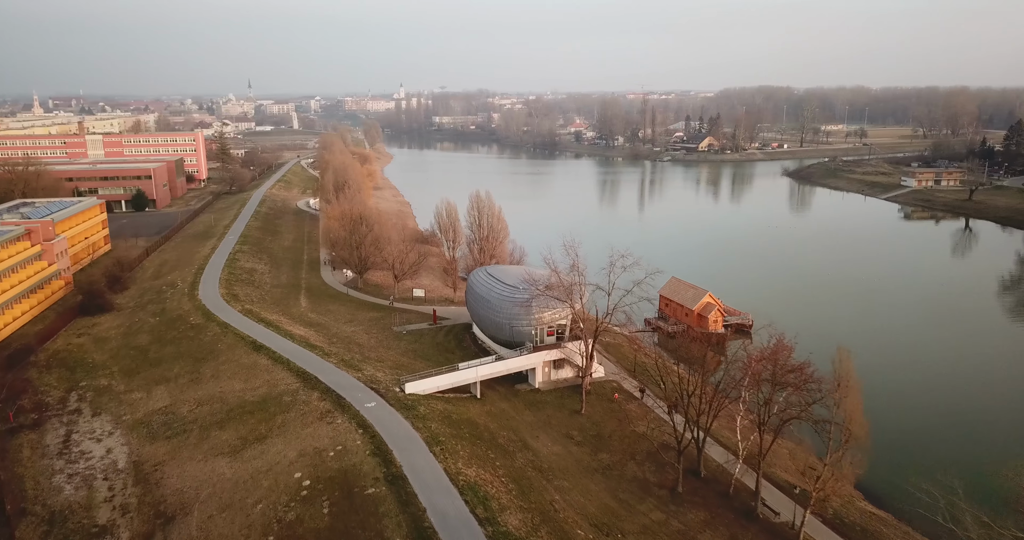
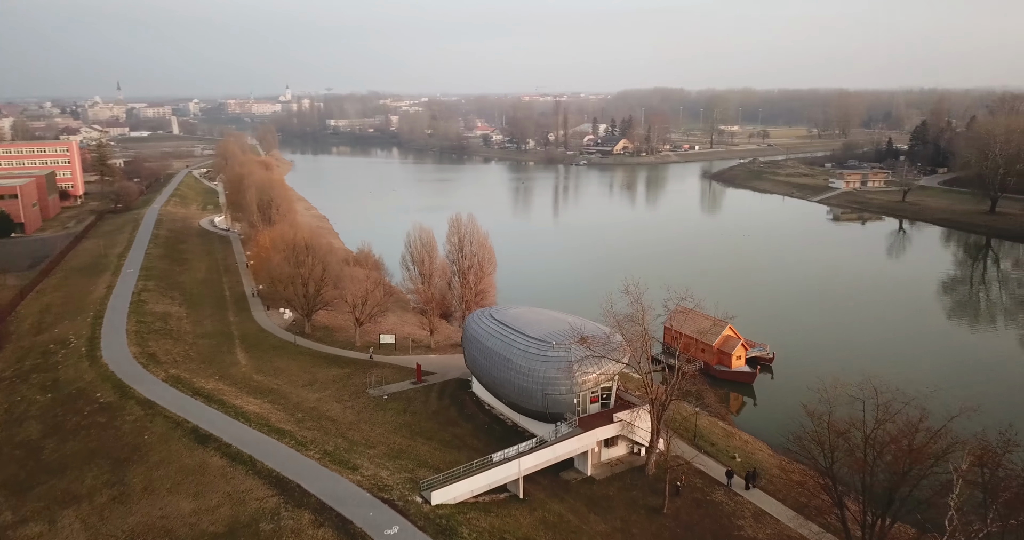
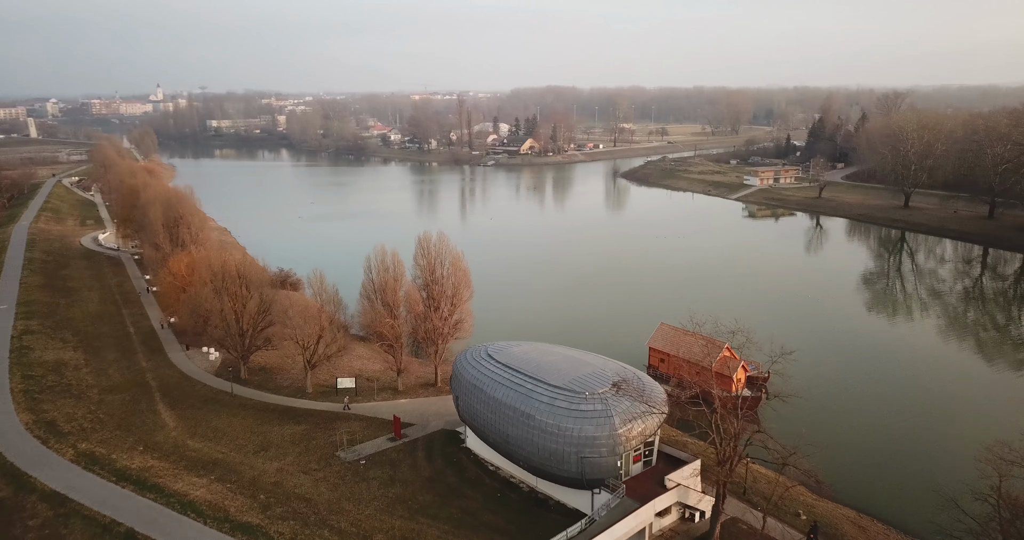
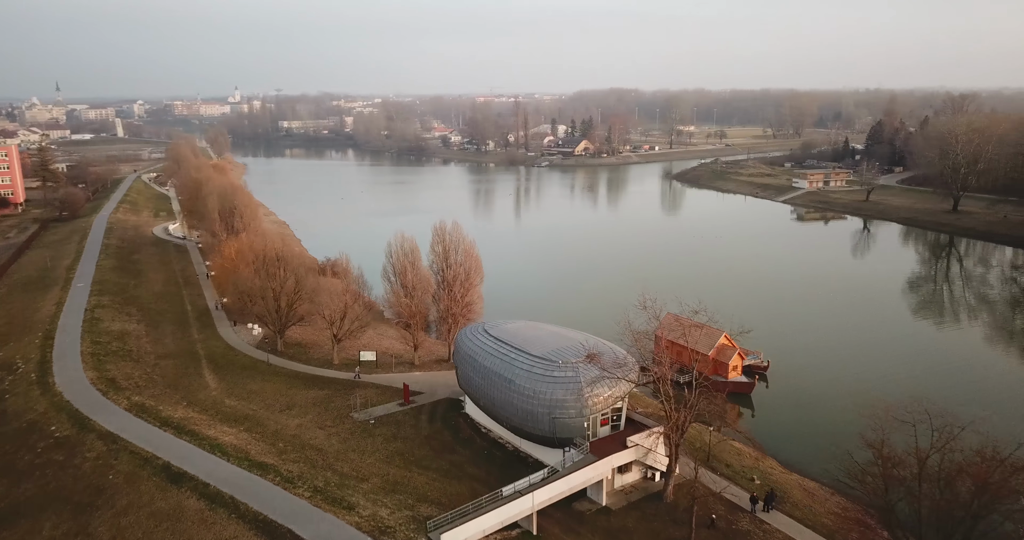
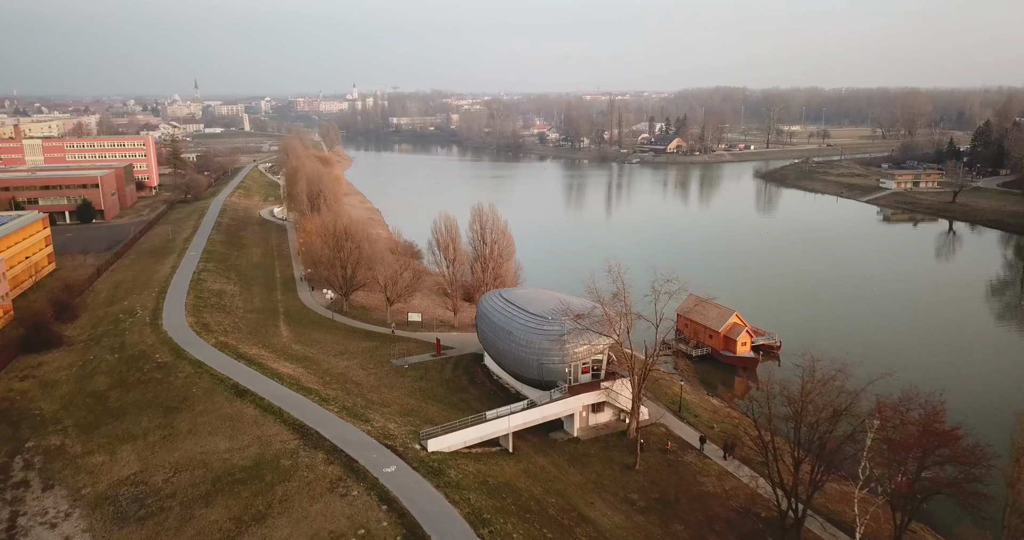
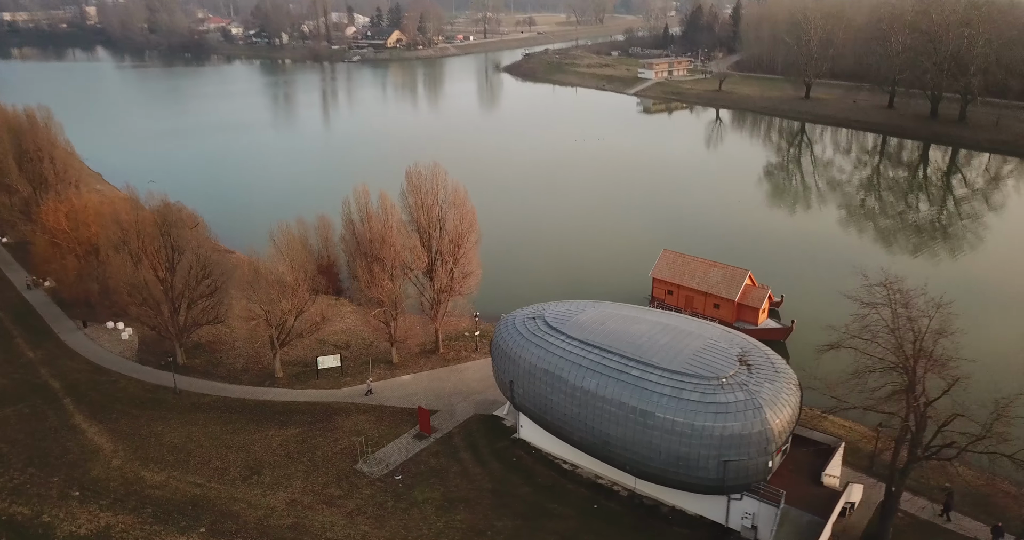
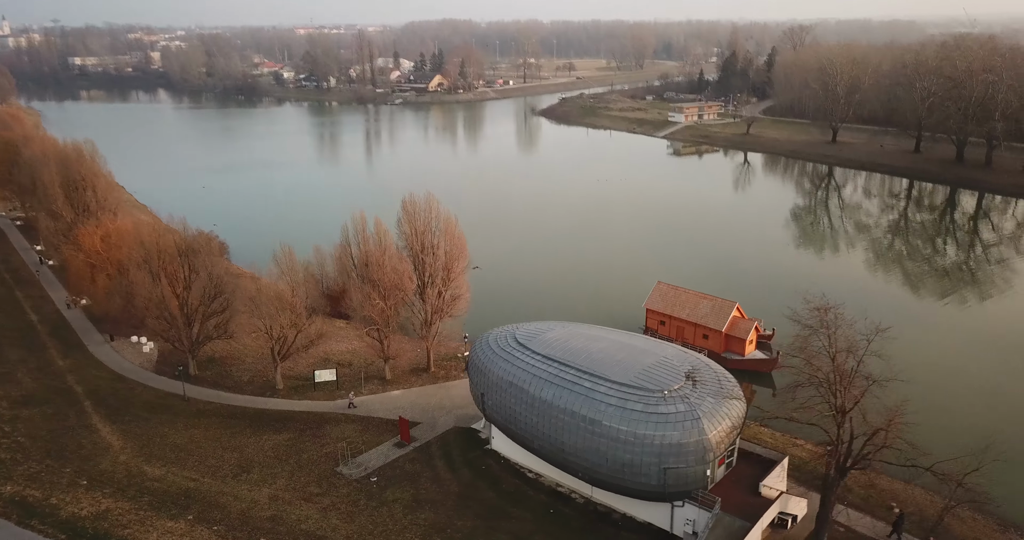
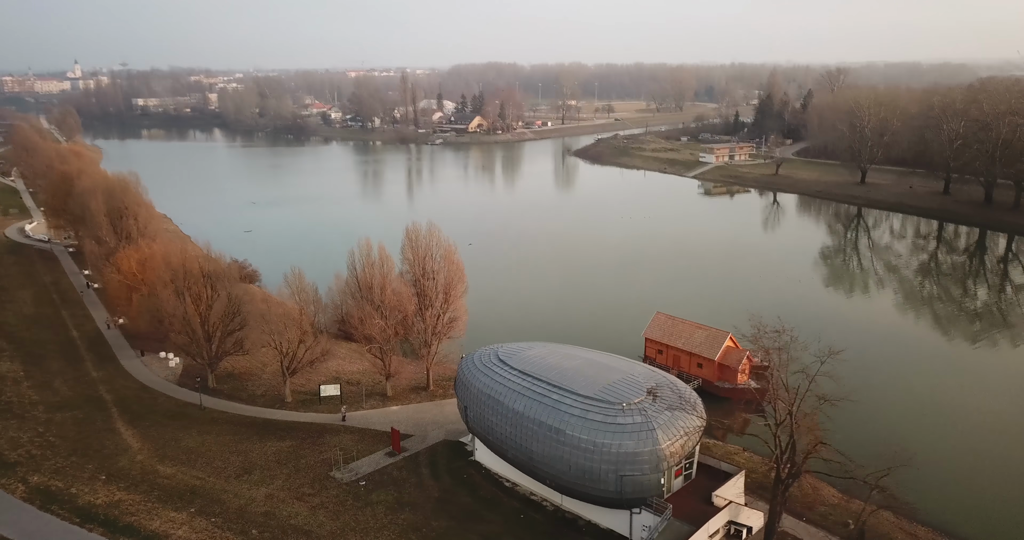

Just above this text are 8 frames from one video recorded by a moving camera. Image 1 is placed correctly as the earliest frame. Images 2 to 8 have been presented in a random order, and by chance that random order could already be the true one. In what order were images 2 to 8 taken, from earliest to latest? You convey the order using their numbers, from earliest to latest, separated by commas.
5, 2, 4, 3, 8, 7, 6
